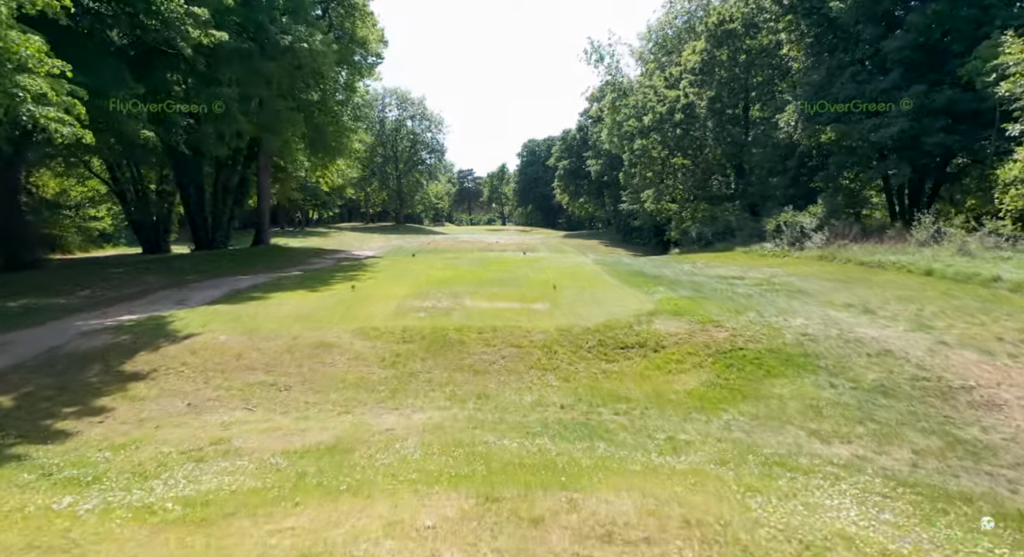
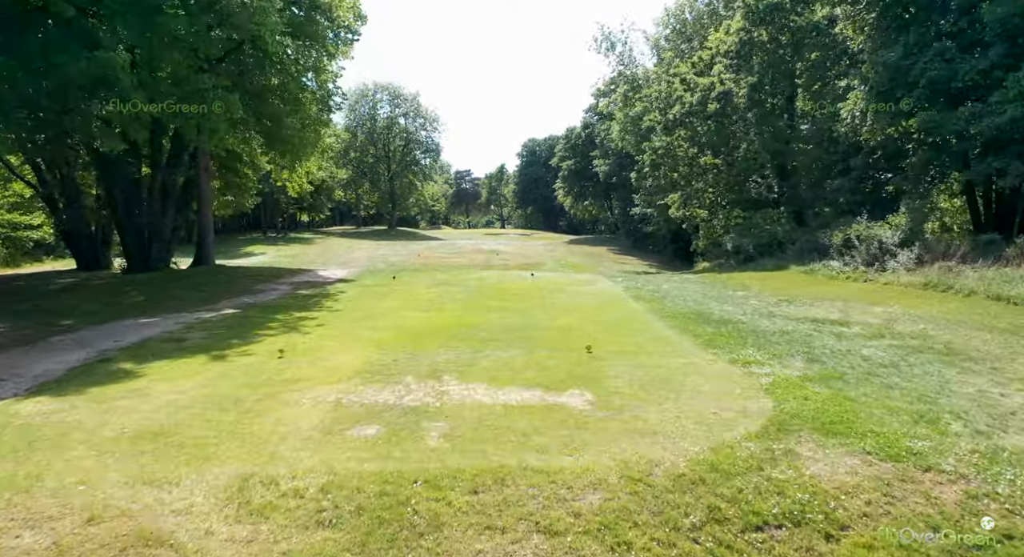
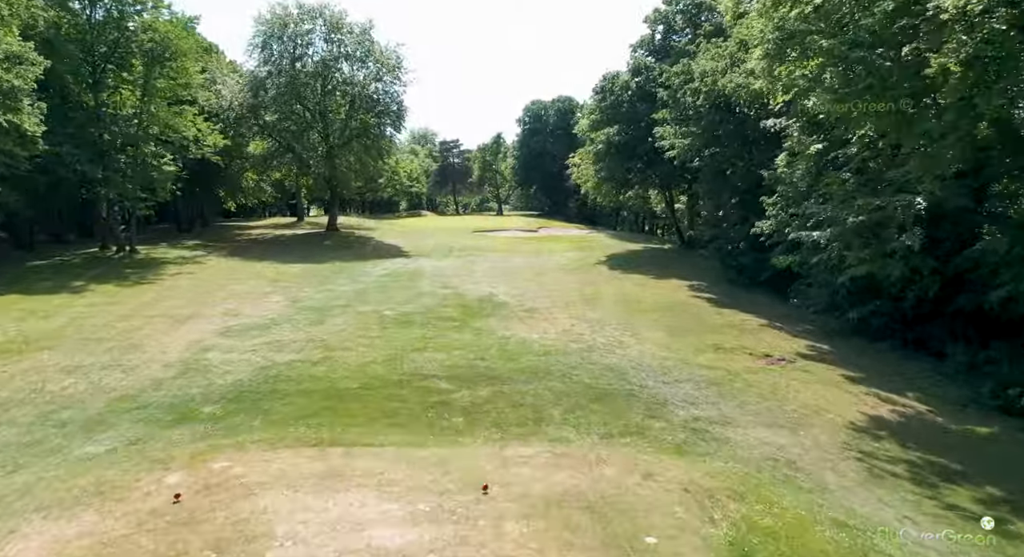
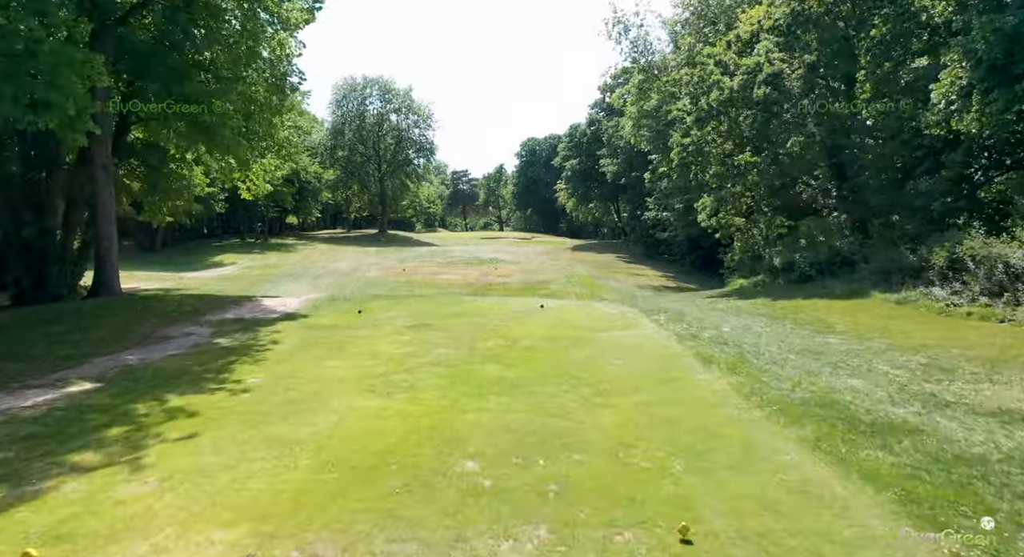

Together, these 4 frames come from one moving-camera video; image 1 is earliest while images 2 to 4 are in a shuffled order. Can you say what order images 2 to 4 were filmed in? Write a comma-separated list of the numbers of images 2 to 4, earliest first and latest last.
2, 4, 3
